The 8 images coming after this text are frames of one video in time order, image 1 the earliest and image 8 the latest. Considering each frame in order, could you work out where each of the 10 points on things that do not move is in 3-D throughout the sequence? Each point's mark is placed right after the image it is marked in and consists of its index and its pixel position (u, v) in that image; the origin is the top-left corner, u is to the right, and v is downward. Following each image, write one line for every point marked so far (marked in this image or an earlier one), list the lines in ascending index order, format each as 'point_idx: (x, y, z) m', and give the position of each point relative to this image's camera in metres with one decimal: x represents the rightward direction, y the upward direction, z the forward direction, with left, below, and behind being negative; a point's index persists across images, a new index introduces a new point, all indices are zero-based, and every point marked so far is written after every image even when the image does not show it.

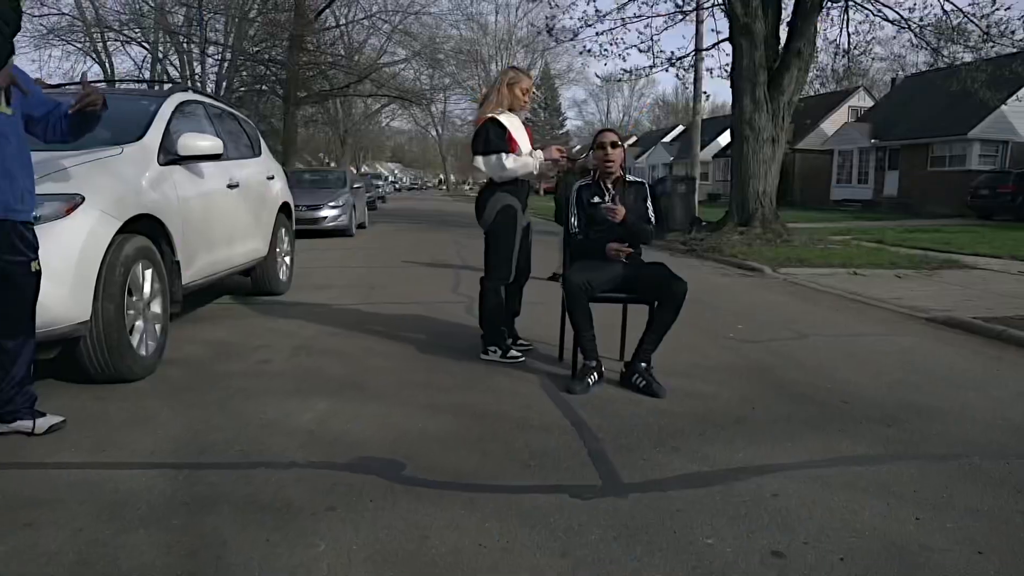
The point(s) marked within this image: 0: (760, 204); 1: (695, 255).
0: (+4.6, +1.6, +15.3) m
1: (+3.2, +0.6, +14.3) m
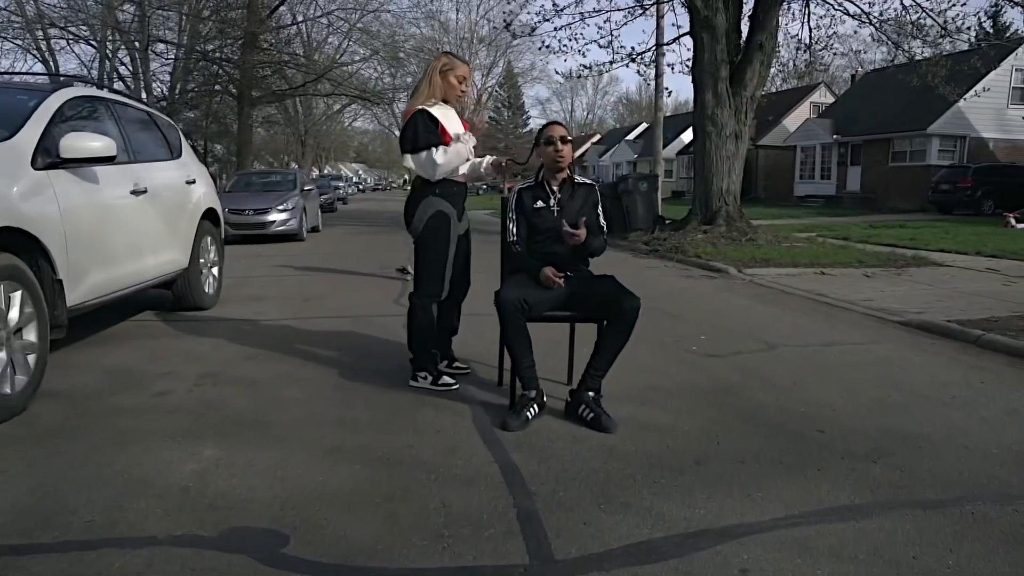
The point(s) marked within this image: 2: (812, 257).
0: (+3.8, +1.5, +14.8) m
1: (+2.4, +0.5, +13.7) m
2: (+4.6, +0.5, +12.8) m
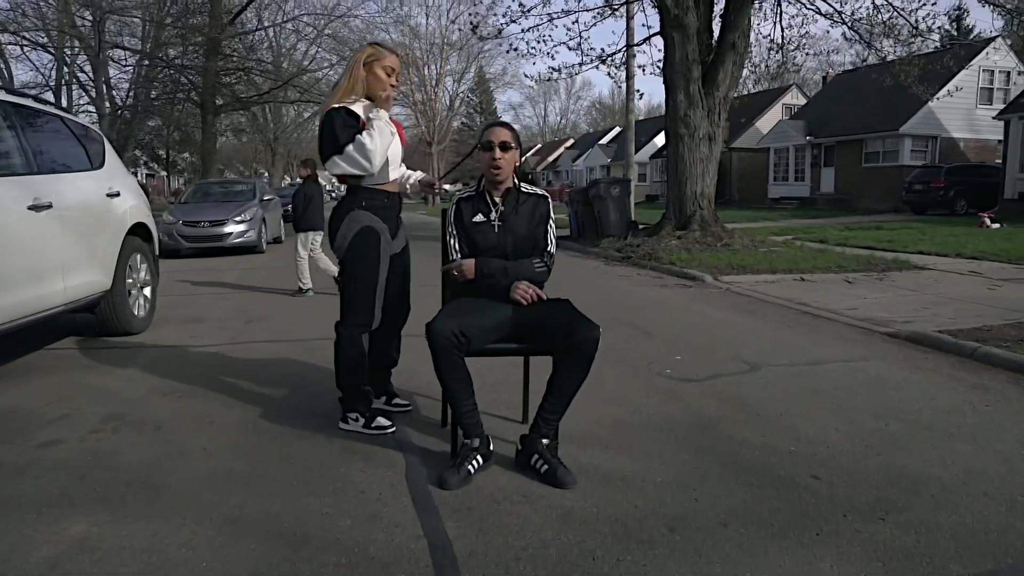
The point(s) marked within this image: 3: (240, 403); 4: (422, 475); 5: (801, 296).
0: (+3.2, +1.4, +14.3) m
1: (+1.9, +0.4, +13.2) m
2: (+4.1, +0.4, +12.3) m
3: (-1.6, -0.7, +4.8) m
4: (-0.4, -0.8, +3.5) m
5: (+3.3, -0.1, +9.5) m
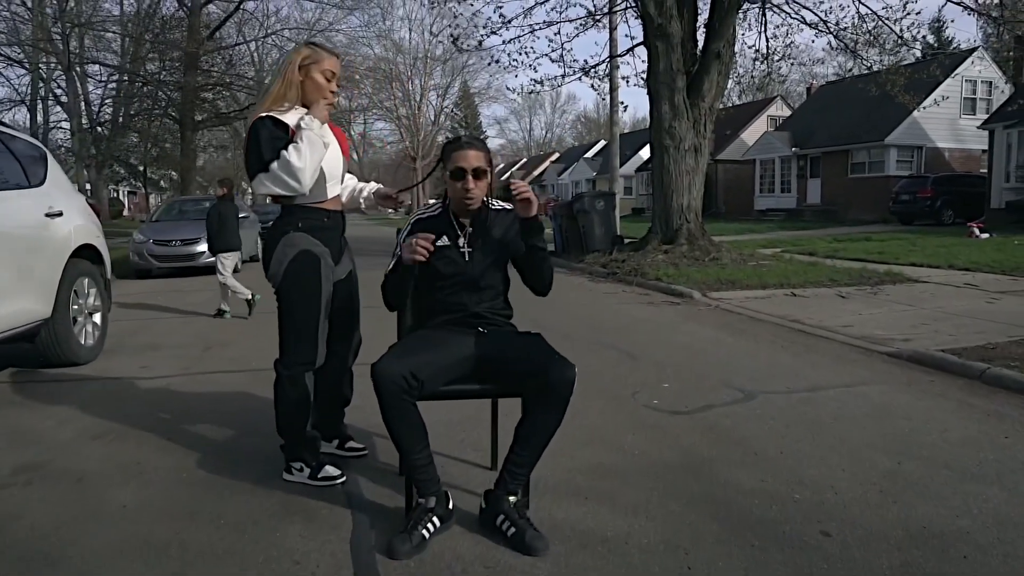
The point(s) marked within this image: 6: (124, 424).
0: (+2.9, +1.2, +13.9) m
1: (+1.6, +0.1, +12.7) m
2: (+3.9, +0.2, +11.8) m
3: (-1.7, -0.8, +4.3) m
4: (-0.5, -0.9, +3.0) m
5: (+3.1, -0.3, +9.1) m
6: (-2.2, -0.8, +4.8) m
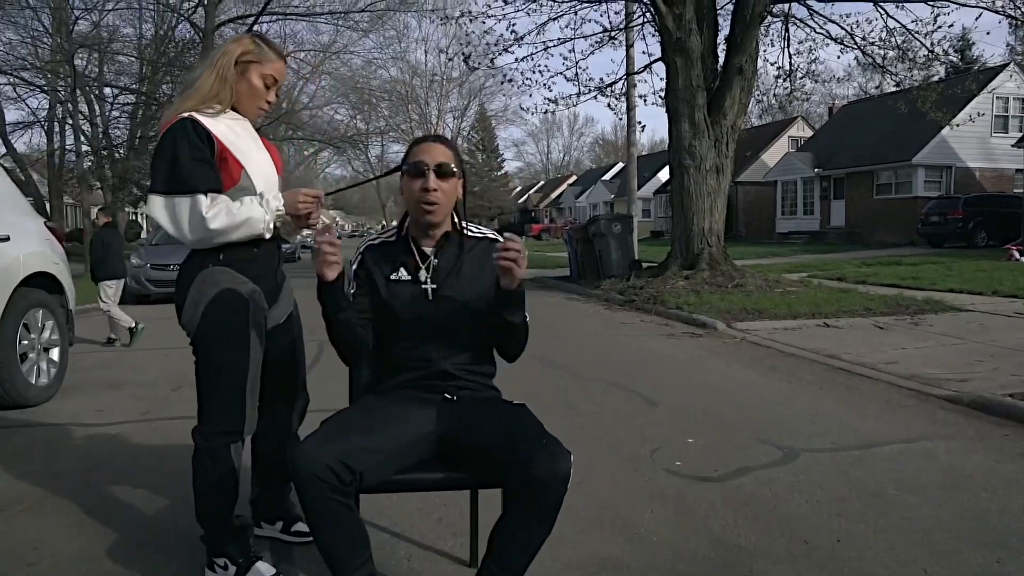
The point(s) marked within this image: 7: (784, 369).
0: (+3.1, +0.7, +13.1) m
1: (+1.8, -0.3, +11.9) m
2: (+4.0, -0.2, +11.0) m
3: (-1.8, -1.0, +3.5) m
4: (-0.6, -1.0, +2.2) m
5: (+3.2, -0.6, +8.2) m
6: (-2.3, -1.0, +4.0) m
7: (+2.3, -0.7, +7.0) m
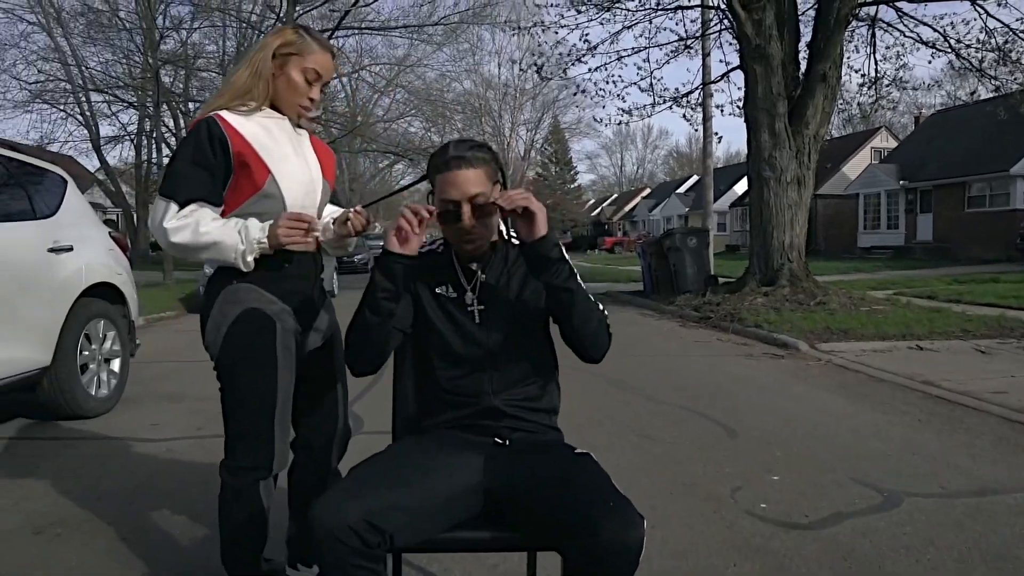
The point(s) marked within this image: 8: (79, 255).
0: (+4.2, +0.4, +12.4) m
1: (+2.7, -0.5, +11.4) m
2: (+4.9, -0.5, +10.3) m
3: (-1.5, -1.1, +3.3) m
4: (-0.5, -1.1, +1.9) m
5: (+3.8, -0.8, +7.6) m
6: (-2.0, -1.0, +3.8) m
7: (+2.8, -0.9, +6.4) m
8: (-3.1, +0.2, +5.8) m
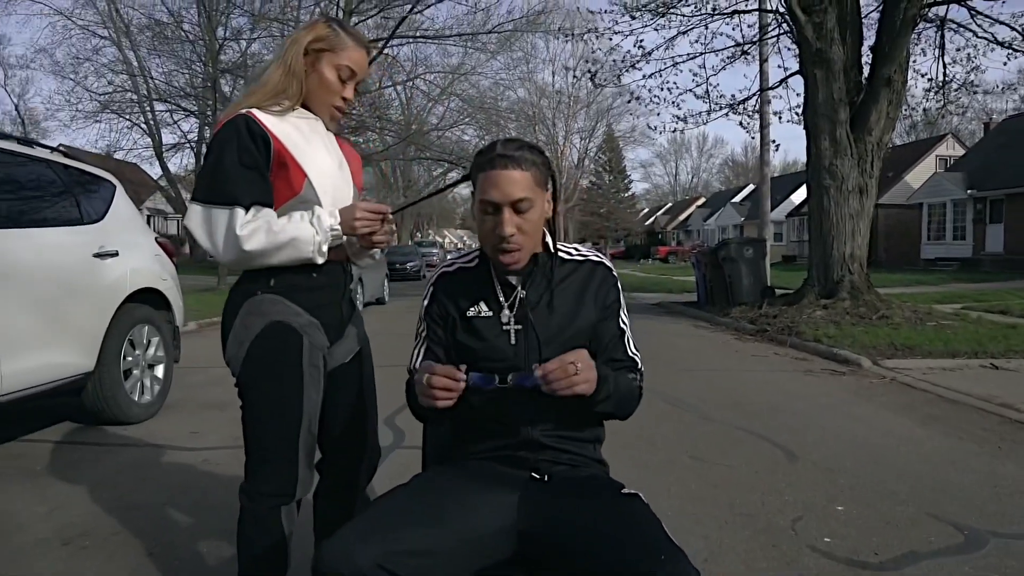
0: (+4.9, +0.3, +11.9) m
1: (+3.4, -0.7, +11.0) m
2: (+5.4, -0.6, +9.7) m
3: (-1.4, -1.1, +3.2) m
4: (-0.4, -1.1, +1.7) m
5: (+4.2, -0.9, +7.1) m
6: (-1.8, -1.1, +3.7) m
7: (+3.2, -1.0, +6.0) m
8: (-2.7, +0.2, +5.8) m
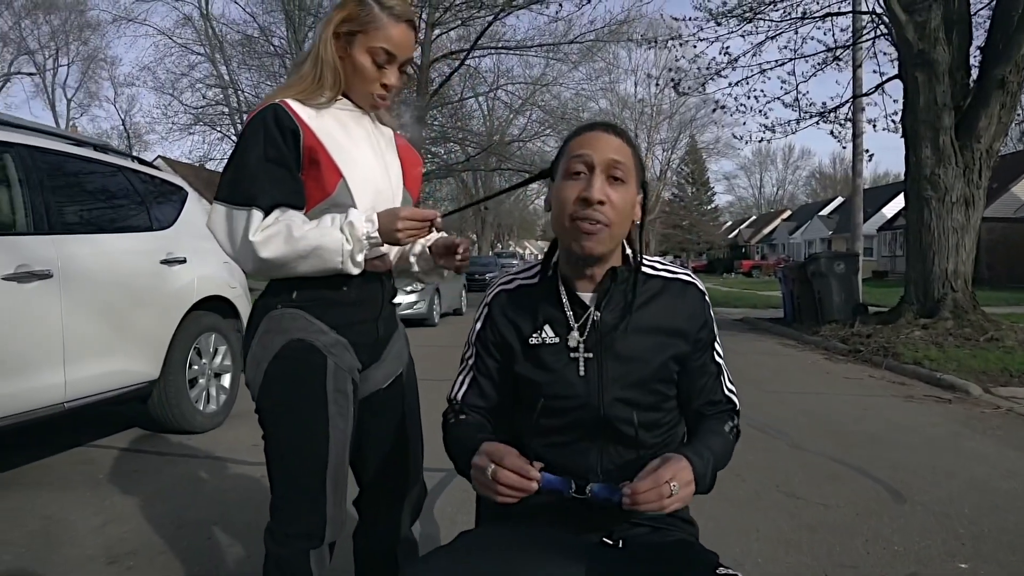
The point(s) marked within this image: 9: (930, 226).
0: (+6.0, 0.0, +11.1) m
1: (+4.3, -0.9, +10.3) m
2: (+6.3, -0.9, +8.8) m
3: (-1.1, -1.1, +3.0) m
4: (-0.3, -1.1, +1.4) m
5: (+4.8, -1.1, +6.3) m
6: (-1.5, -1.1, +3.5) m
7: (+3.7, -1.1, +5.3) m
8: (-2.2, +0.1, +5.7) m
9: (+5.7, +0.9, +11.2) m
